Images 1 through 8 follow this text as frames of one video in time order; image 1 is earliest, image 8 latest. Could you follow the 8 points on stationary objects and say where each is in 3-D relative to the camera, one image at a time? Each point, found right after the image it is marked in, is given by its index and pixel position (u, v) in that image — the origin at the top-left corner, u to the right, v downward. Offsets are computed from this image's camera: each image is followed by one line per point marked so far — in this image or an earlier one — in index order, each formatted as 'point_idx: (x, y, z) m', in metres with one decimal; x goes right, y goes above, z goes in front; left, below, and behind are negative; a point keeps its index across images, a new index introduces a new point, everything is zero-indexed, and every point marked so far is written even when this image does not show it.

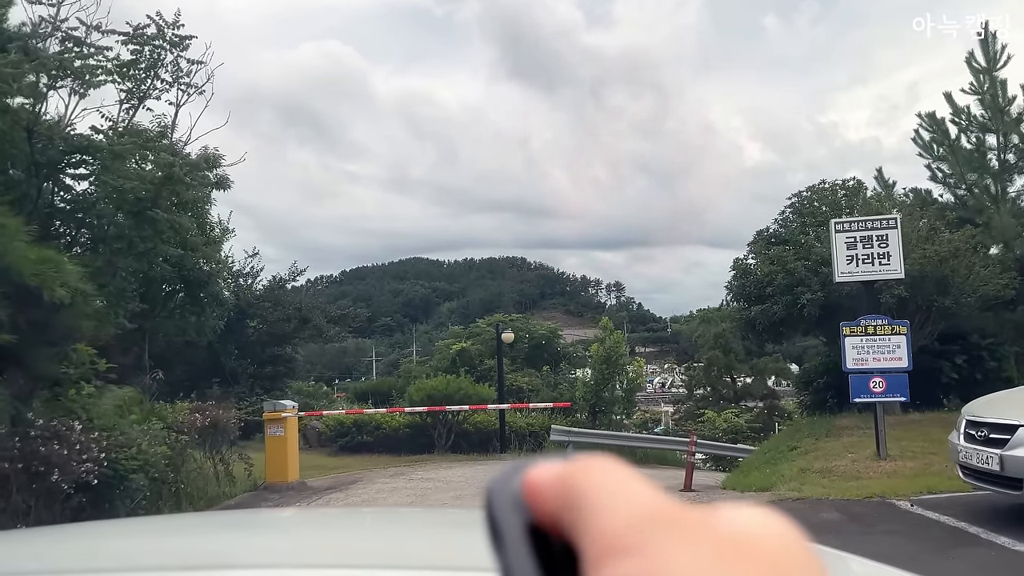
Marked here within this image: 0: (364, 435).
0: (-3.5, -3.5, +19.0) m
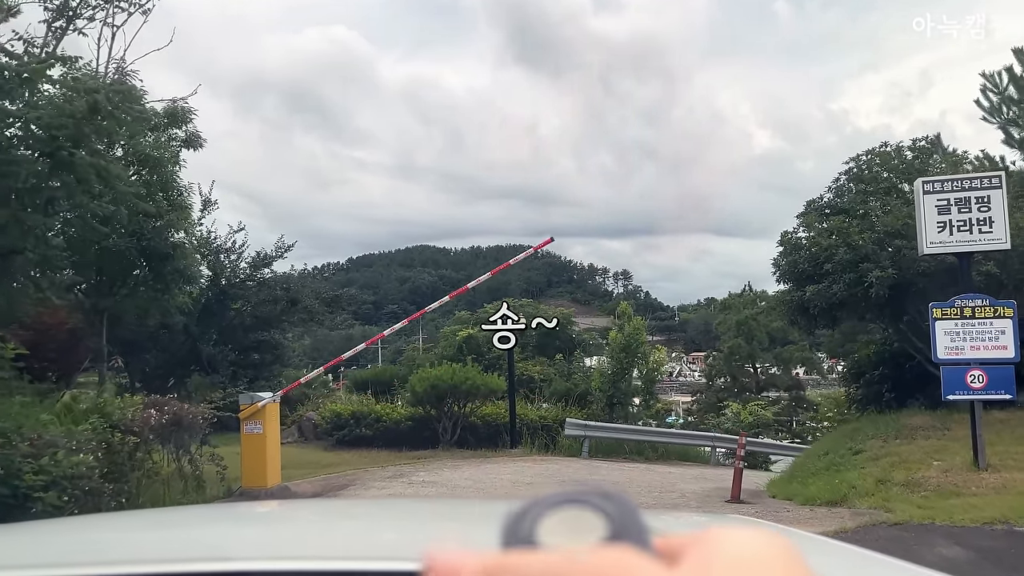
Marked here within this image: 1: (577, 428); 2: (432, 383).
0: (-3.3, -3.1, +17.5) m
1: (+1.4, -3.1, +17.6) m
2: (-1.7, -2.0, +16.4) m
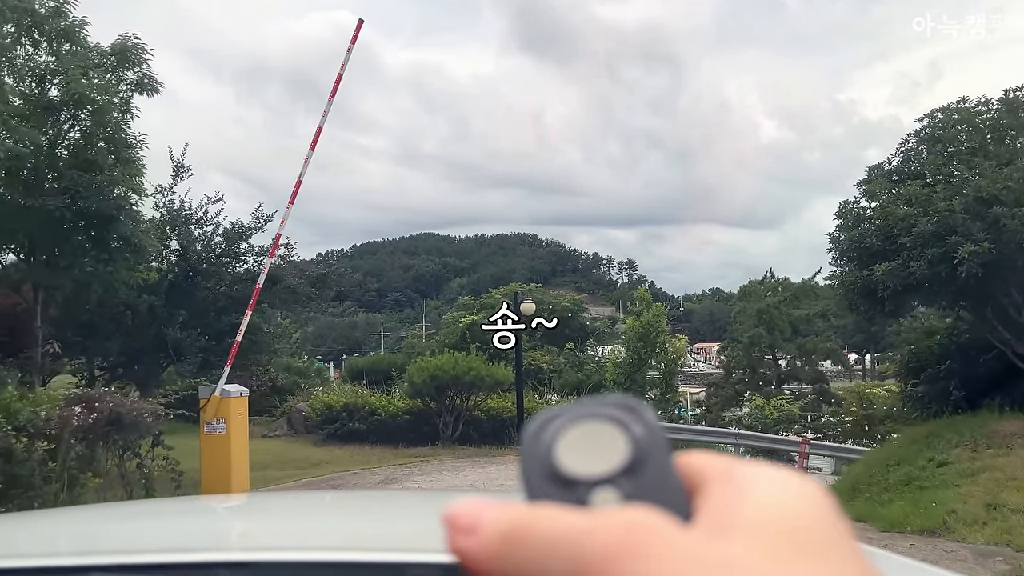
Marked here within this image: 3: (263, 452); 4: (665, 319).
0: (-3.1, -2.7, +16.0) m
1: (+1.5, -2.7, +16.1) m
2: (-1.5, -1.6, +14.9) m
3: (-5.0, -3.3, +16.1) m
4: (+3.6, -0.7, +18.3) m
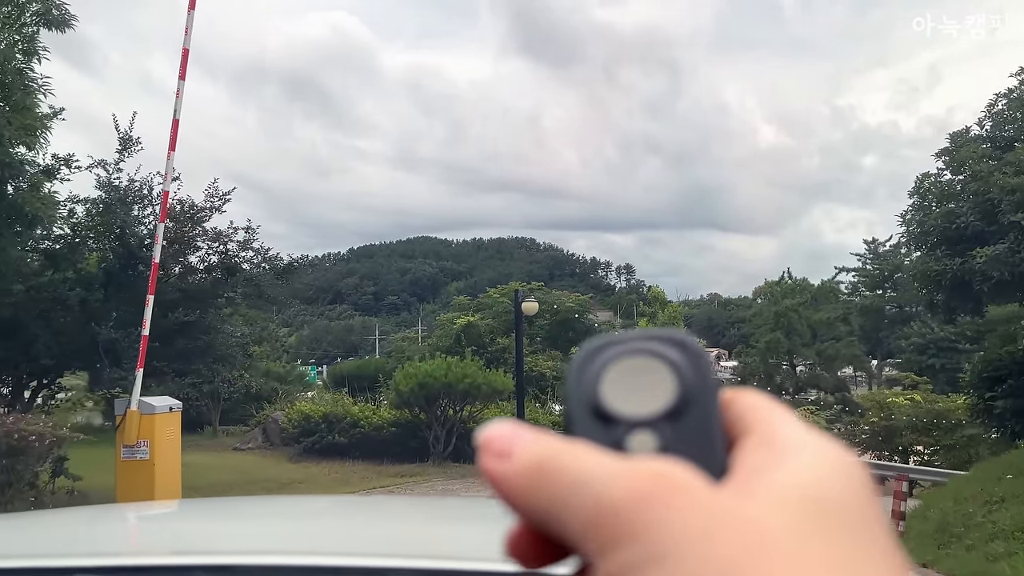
0: (-3.1, -2.6, +14.2) m
1: (+1.5, -2.7, +14.3) m
2: (-1.5, -1.5, +13.1) m
3: (-5.0, -3.2, +14.3) m
4: (+3.6, -0.7, +16.6) m
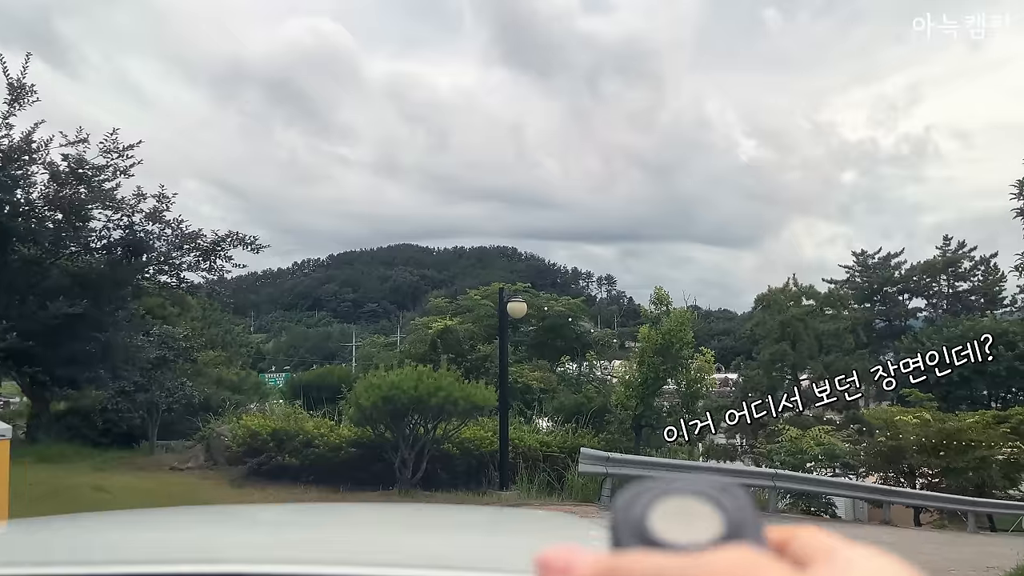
0: (-3.4, -2.5, +12.1) m
1: (+1.3, -2.7, +12.2) m
2: (-1.8, -1.5, +11.0) m
3: (-5.3, -3.1, +12.1) m
4: (+3.3, -0.7, +14.6) m
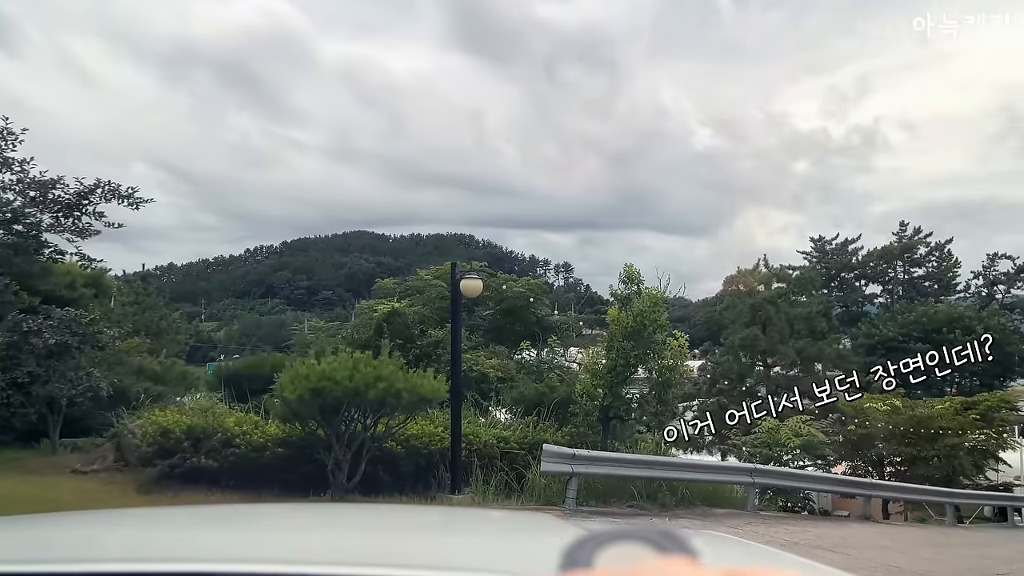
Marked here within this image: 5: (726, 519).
0: (-4.0, -2.2, +10.4) m
1: (+0.6, -2.3, +10.8) m
2: (-2.3, -1.1, +9.4) m
3: (-5.9, -2.8, +10.3) m
4: (+2.5, -0.4, +13.2) m
5: (+3.2, -3.4, +11.9) m
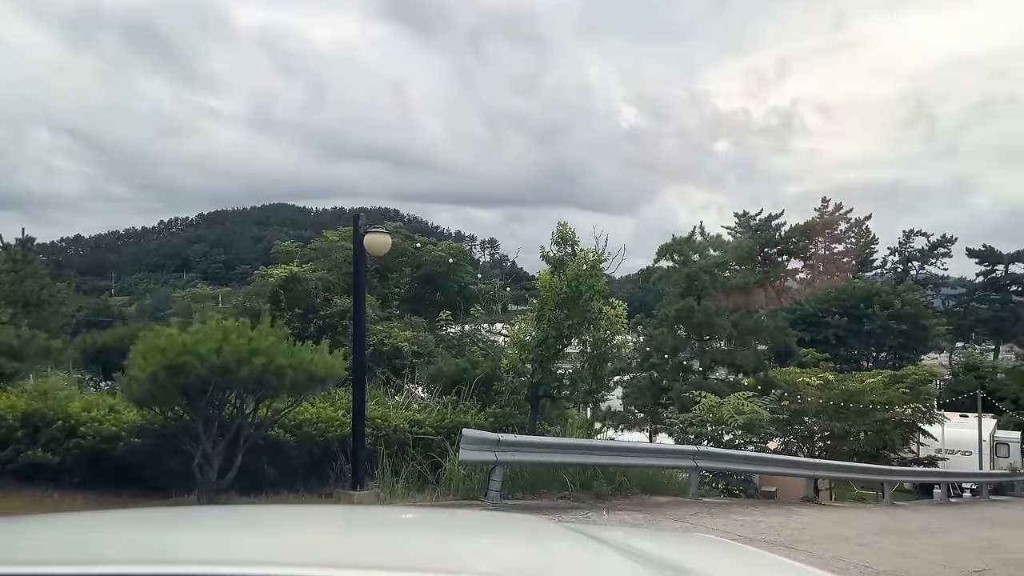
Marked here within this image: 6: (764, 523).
0: (-4.9, -1.7, +8.3) m
1: (-0.4, -1.8, +9.2) m
2: (-3.2, -0.7, +7.5) m
3: (-6.8, -2.3, +8.1) m
4: (+1.3, +0.2, +11.7) m
5: (+2.1, -2.9, +10.6) m
6: (+3.2, -3.0, +10.3) m
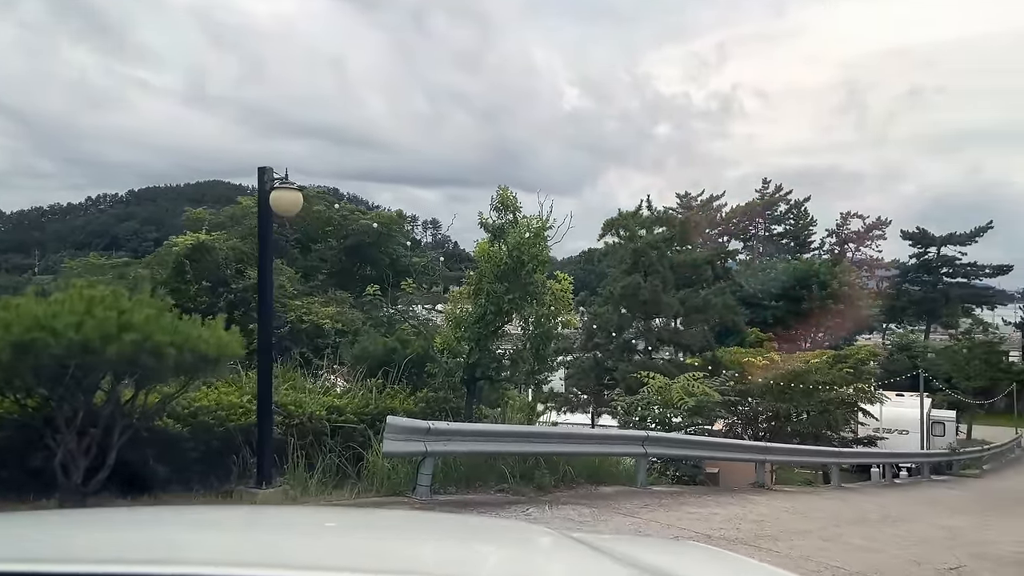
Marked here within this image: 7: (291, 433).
0: (-5.6, -1.4, +6.9) m
1: (-1.1, -1.5, +8.1) m
2: (-3.7, -0.4, +6.1) m
3: (-7.4, -1.9, +6.6) m
4: (+0.5, +0.6, +10.6) m
5: (+1.3, -2.6, +9.6) m
6: (+2.4, -2.7, +9.4) m
7: (-2.4, -1.6, +8.8) m
